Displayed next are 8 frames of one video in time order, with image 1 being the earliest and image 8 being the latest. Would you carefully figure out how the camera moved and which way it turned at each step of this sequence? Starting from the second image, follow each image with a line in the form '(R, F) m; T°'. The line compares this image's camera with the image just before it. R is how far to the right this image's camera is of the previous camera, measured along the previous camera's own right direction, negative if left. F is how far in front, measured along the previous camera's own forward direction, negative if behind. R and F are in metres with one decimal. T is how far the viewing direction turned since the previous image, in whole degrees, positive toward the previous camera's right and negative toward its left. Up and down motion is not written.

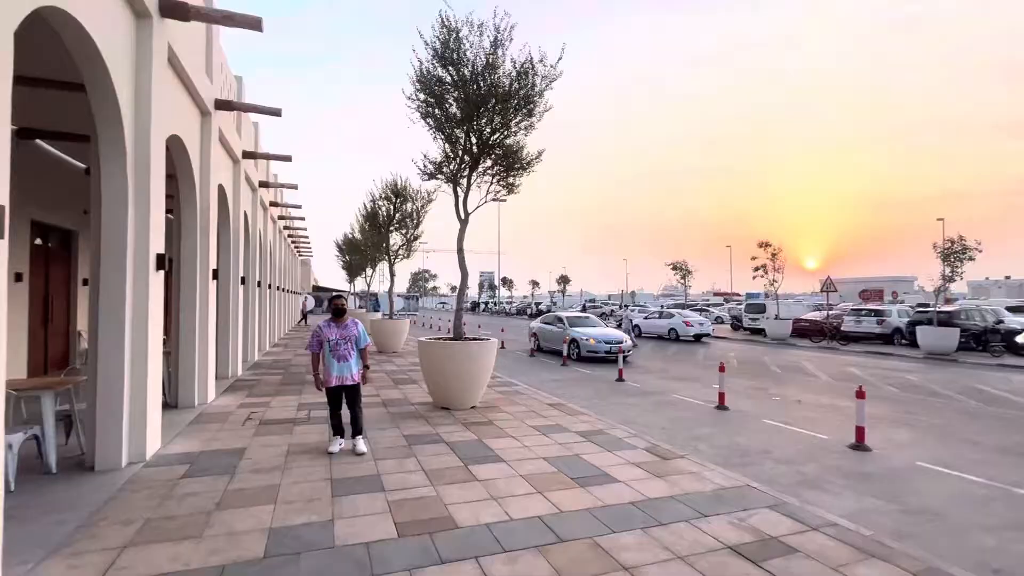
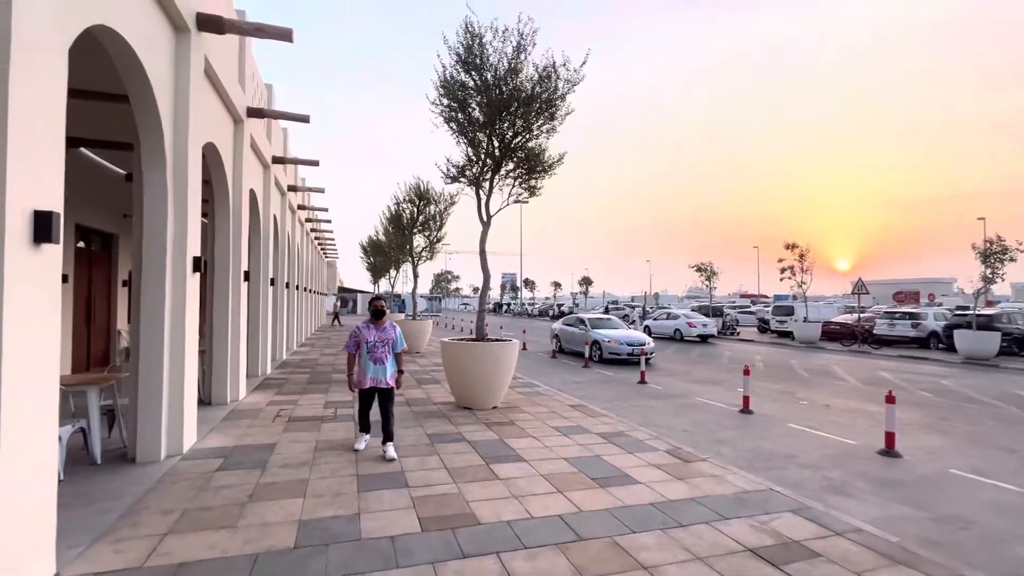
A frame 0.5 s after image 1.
(0.0, -0.1) m; -2°
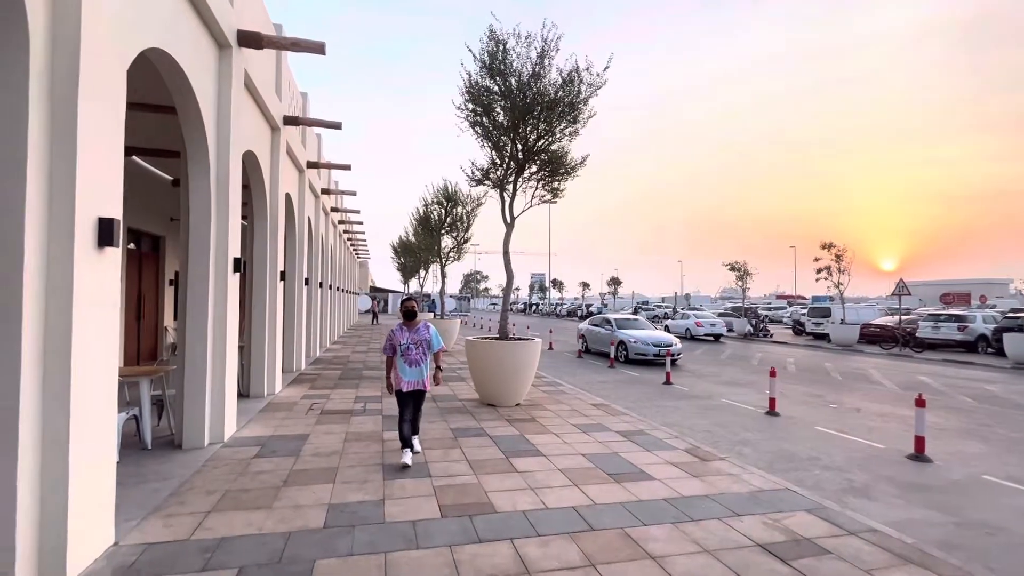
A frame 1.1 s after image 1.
(+0.1, -0.2) m; -3°
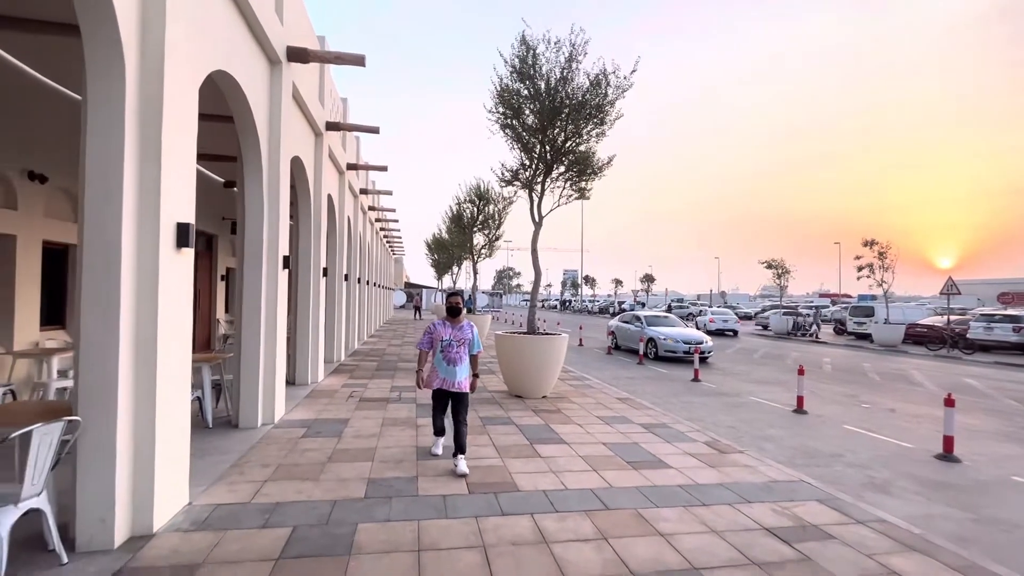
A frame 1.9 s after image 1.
(+0.1, -0.4) m; -3°
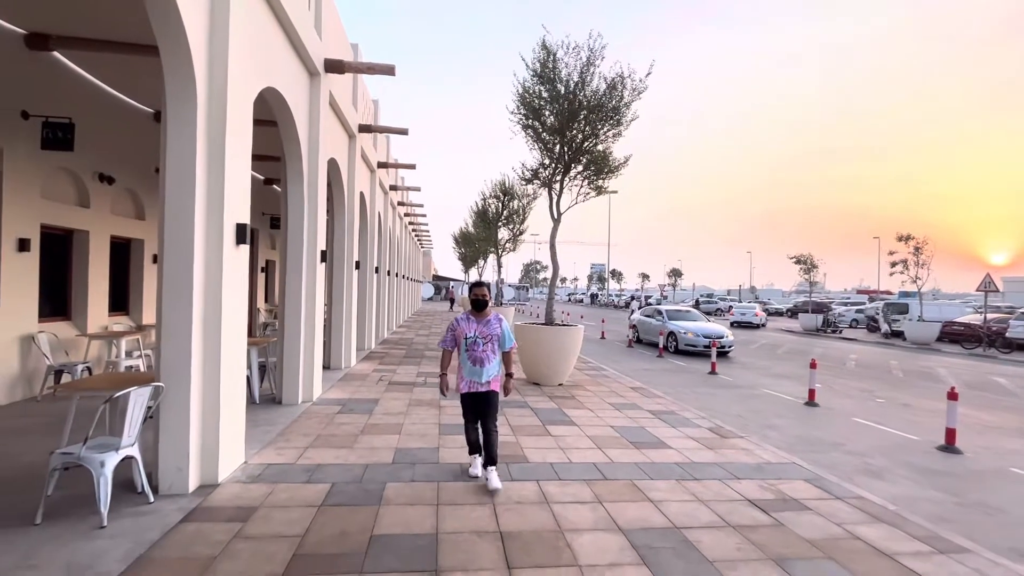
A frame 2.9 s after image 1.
(+0.2, -0.6) m; -3°
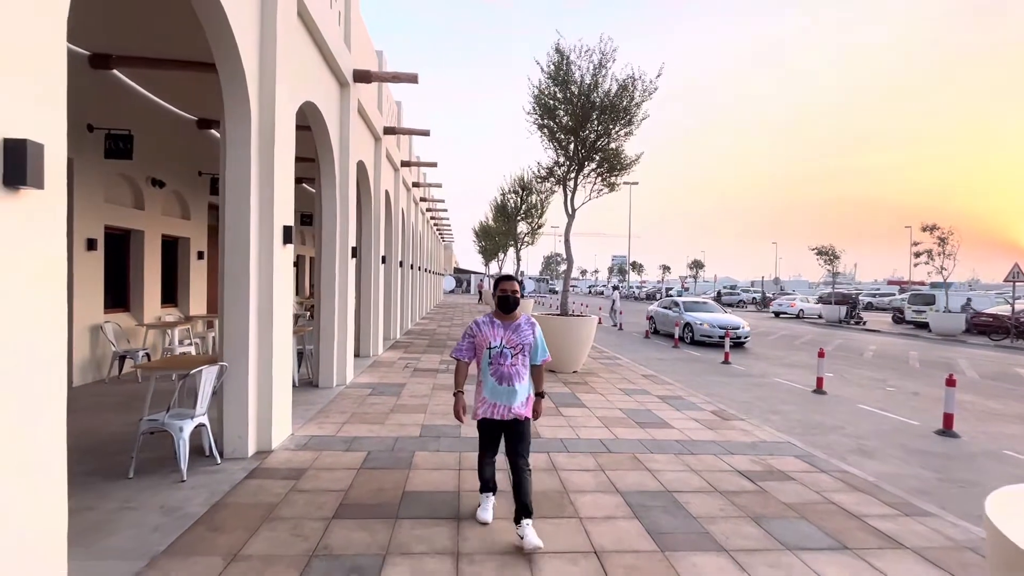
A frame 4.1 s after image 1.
(+0.1, -0.6) m; -2°
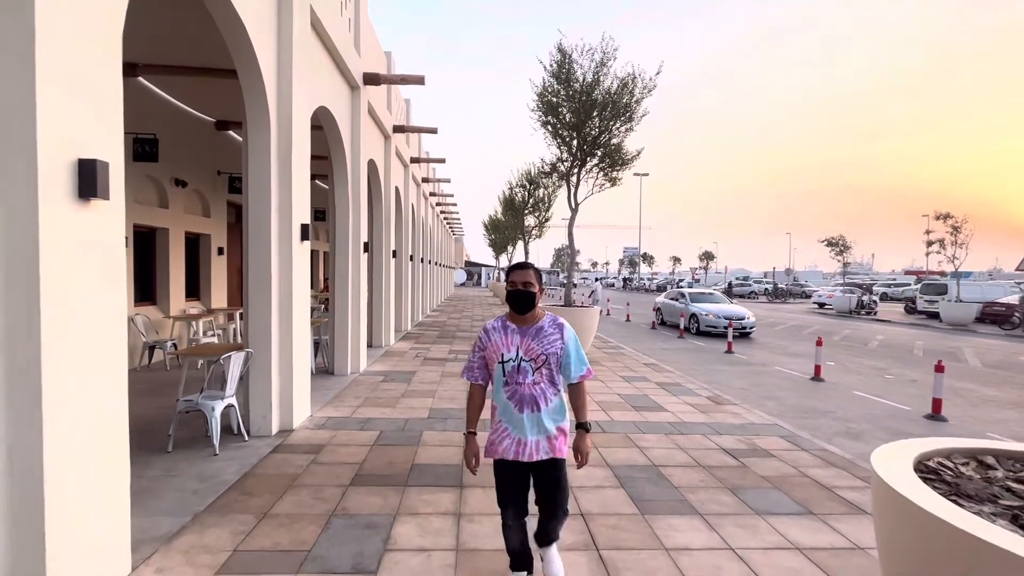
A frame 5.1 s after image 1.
(+0.1, -0.4) m; -1°
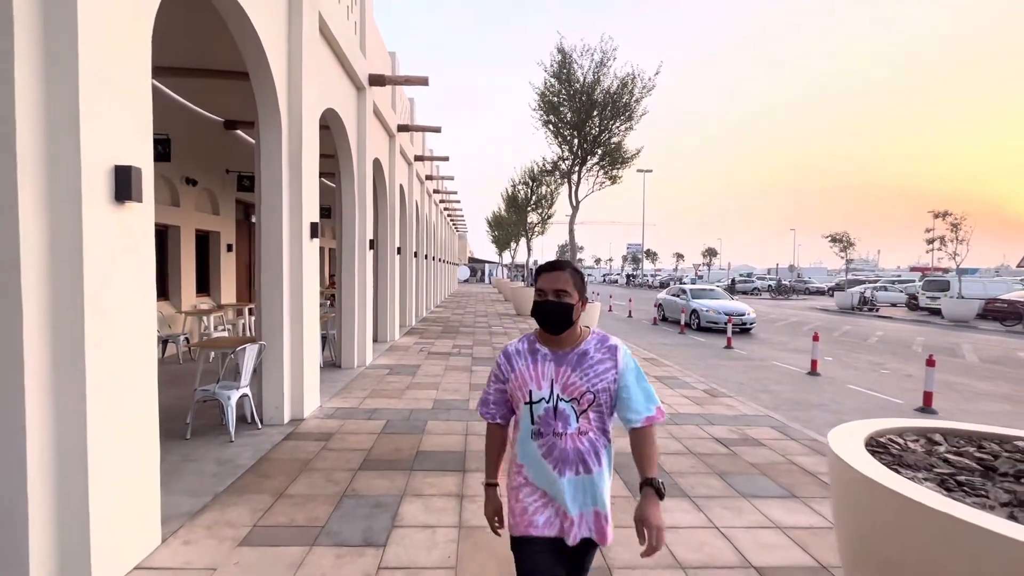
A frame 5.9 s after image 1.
(0.0, -0.3) m; 0°
